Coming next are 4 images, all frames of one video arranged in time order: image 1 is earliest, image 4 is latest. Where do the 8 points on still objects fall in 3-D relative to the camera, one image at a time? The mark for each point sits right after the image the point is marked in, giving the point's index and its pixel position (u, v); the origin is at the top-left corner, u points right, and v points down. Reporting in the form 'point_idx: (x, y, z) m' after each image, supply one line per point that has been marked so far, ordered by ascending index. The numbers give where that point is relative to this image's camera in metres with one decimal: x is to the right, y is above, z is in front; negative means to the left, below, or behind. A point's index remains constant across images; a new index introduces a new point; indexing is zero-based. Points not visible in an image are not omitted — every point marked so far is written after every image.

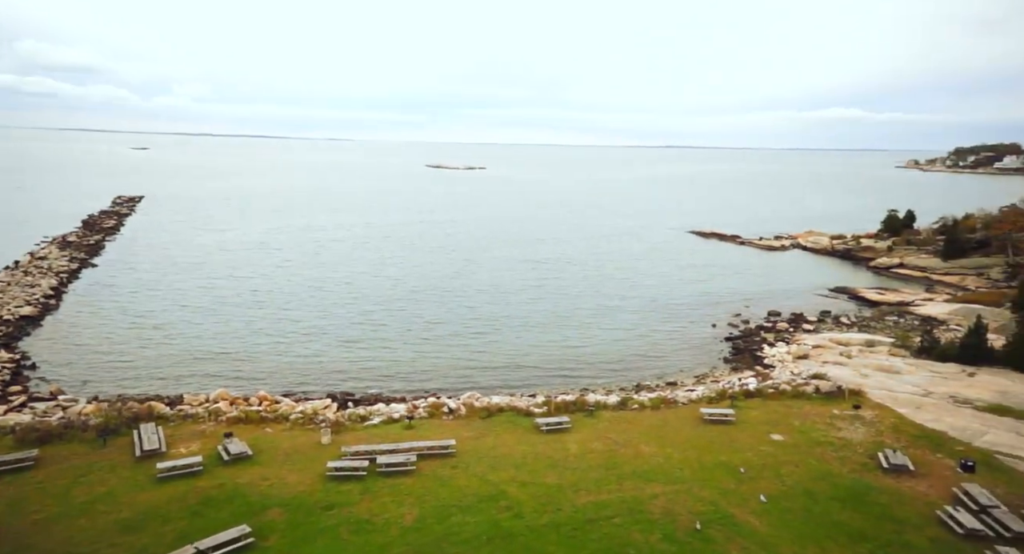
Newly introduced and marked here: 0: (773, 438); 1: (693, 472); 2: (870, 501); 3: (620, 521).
0: (+7.5, -4.8, +16.9) m
1: (+5.0, -5.4, +16.2) m
2: (+8.3, -5.2, +13.4) m
3: (+2.8, -6.2, +14.9) m
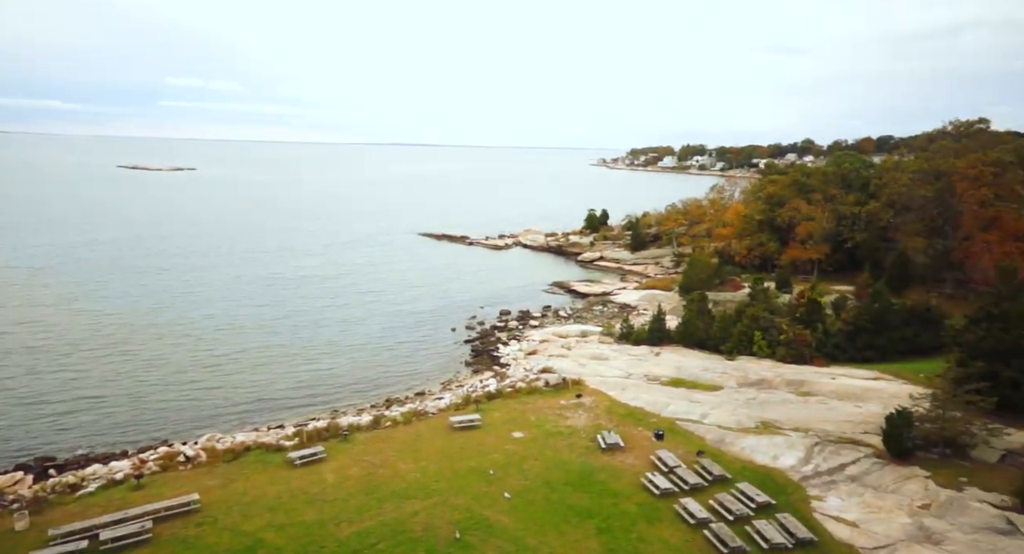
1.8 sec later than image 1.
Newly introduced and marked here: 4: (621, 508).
0: (+0.1, -4.9, +18.4) m
1: (-1.8, -5.9, +16.8) m
2: (+2.2, -5.4, +15.5) m
3: (-3.3, -7.0, +14.8) m
4: (+2.6, -5.6, +14.2) m
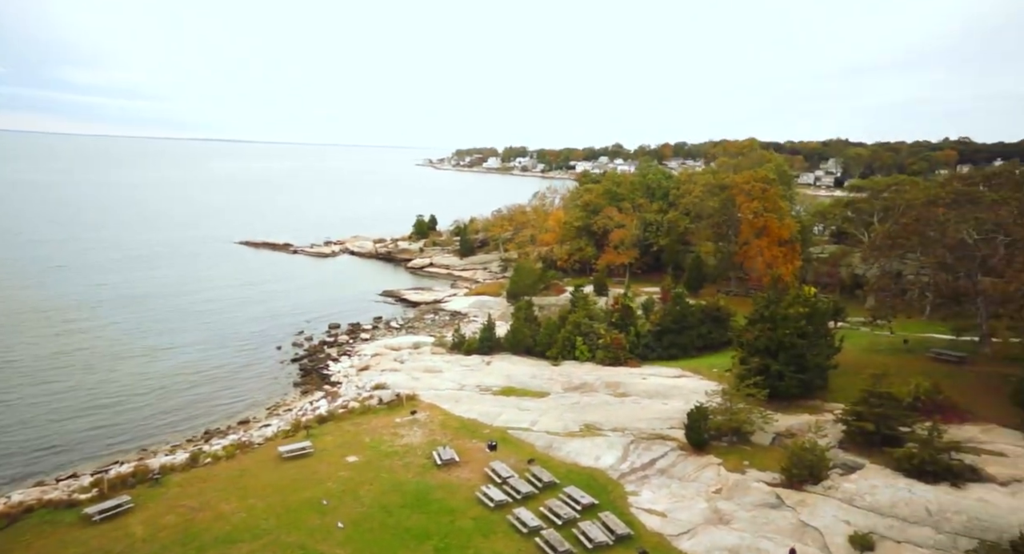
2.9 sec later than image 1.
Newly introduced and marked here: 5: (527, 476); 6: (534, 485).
0: (-4.9, -5.3, +17.7) m
1: (-6.3, -6.5, +15.7) m
2: (-2.1, -5.7, +15.5) m
3: (-7.1, -7.7, +13.5) m
4: (-1.3, -6.0, +14.3) m
5: (+0.5, -5.4, +16.2) m
6: (+0.6, -5.5, +15.8) m
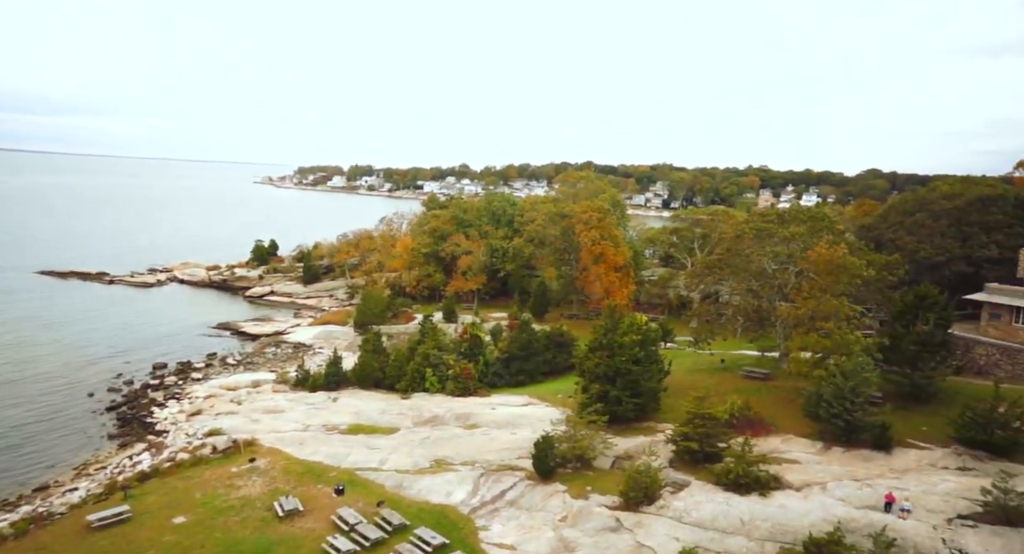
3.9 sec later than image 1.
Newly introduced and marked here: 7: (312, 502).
0: (-9.1, -6.3, +16.0) m
1: (-9.9, -7.5, +13.8) m
2: (-5.8, -6.6, +14.5) m
3: (-10.2, -8.8, +11.4) m
4: (-4.8, -6.9, +13.4) m
5: (-3.5, -6.2, +15.7) m
6: (-3.2, -6.3, +15.3) m
7: (-5.5, -6.0, +16.7) m
